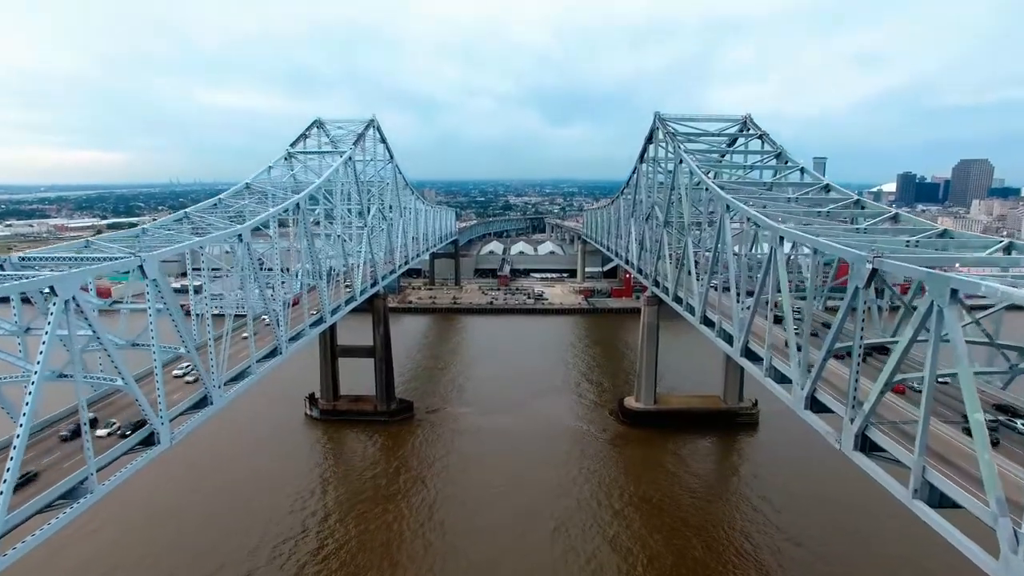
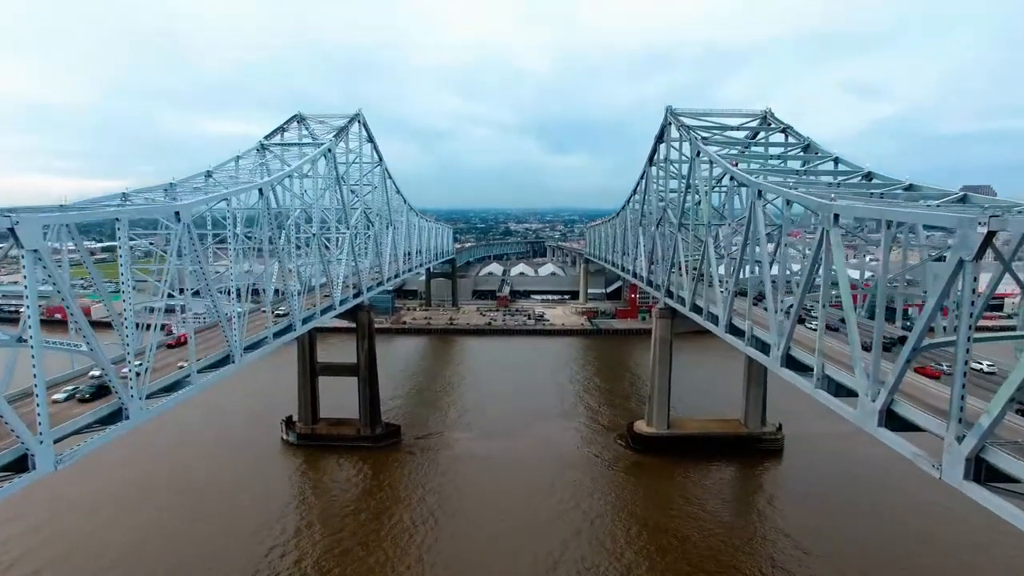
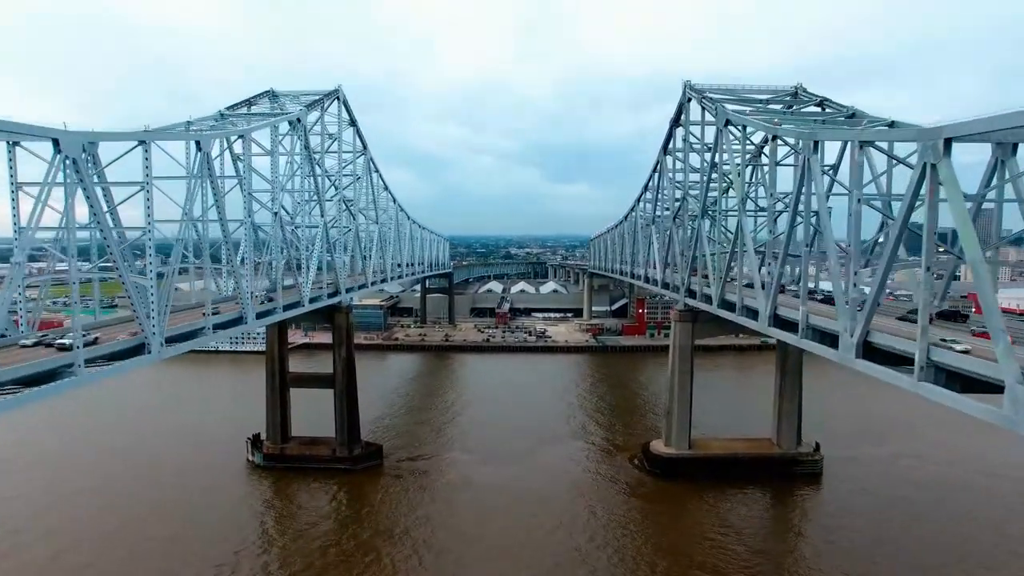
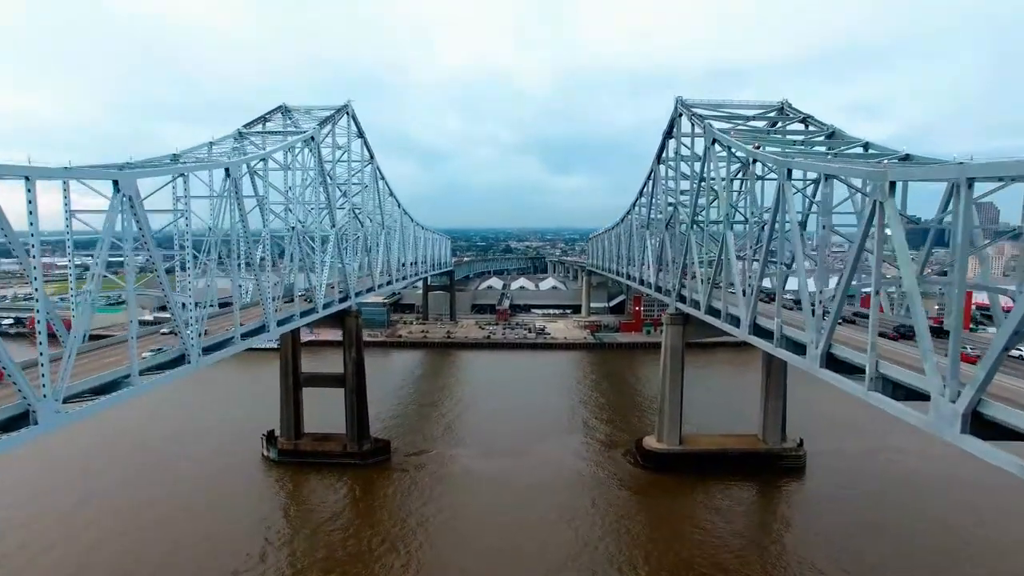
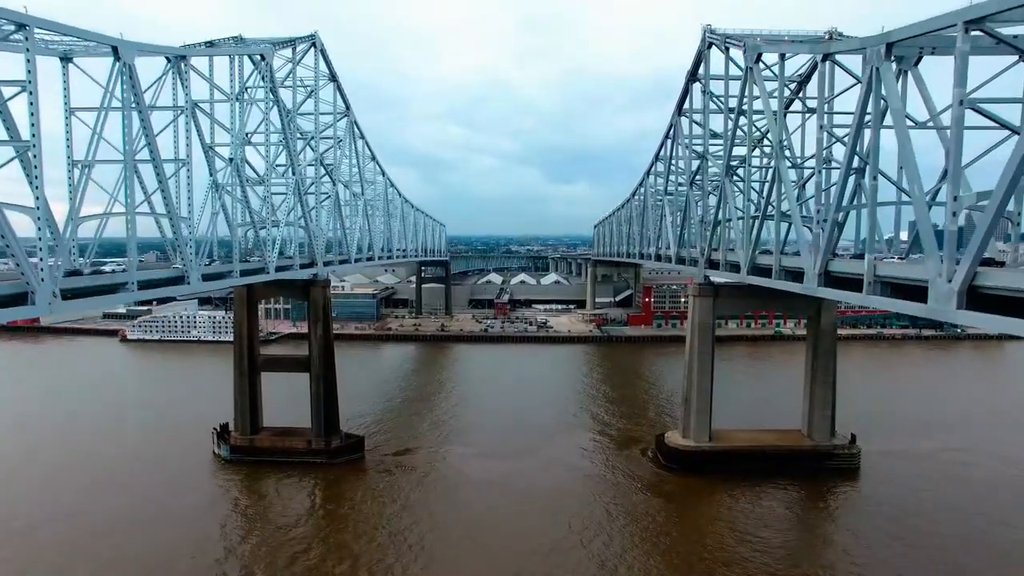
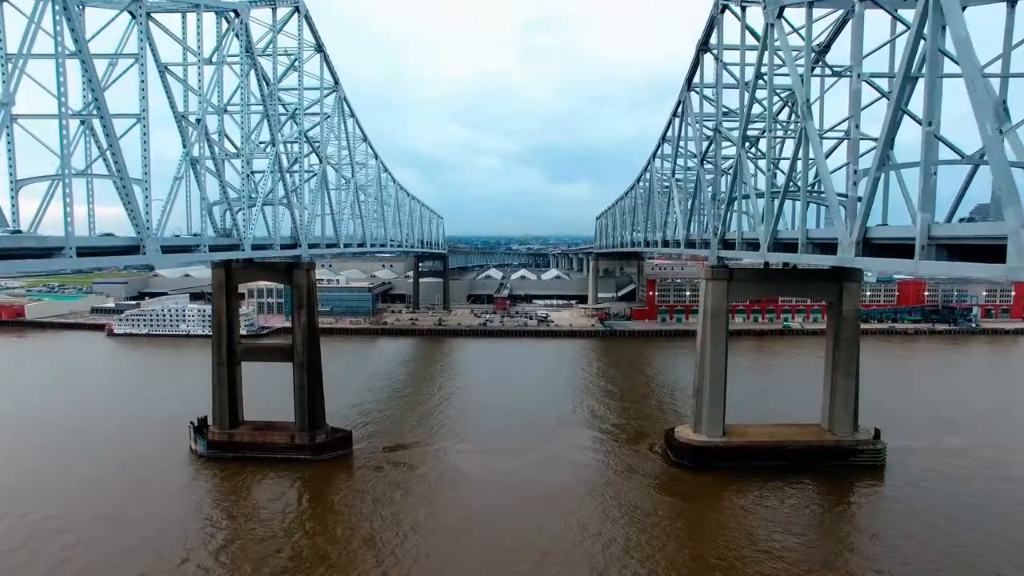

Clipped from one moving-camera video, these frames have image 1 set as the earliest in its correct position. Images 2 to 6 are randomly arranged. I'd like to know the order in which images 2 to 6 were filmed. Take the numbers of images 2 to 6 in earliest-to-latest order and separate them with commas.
2, 4, 3, 5, 6
